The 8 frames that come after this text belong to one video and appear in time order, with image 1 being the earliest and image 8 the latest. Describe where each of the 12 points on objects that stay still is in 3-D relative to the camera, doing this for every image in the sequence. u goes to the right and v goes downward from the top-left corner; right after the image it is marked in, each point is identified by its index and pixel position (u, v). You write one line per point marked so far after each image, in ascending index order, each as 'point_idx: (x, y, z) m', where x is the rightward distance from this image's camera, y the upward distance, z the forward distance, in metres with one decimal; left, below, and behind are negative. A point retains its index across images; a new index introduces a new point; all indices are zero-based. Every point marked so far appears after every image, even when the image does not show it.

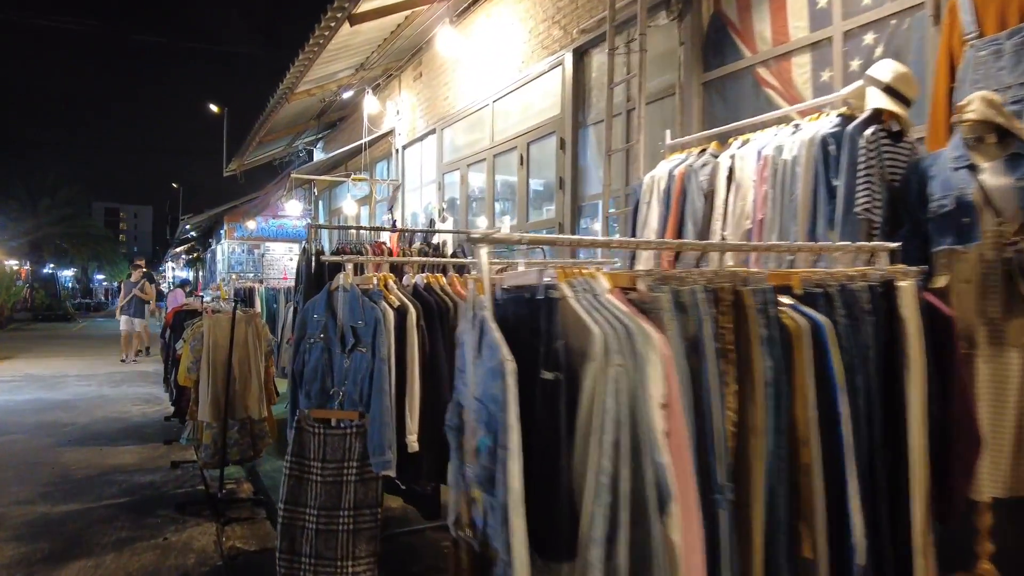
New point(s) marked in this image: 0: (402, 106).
0: (-1.8, +2.9, +10.3) m
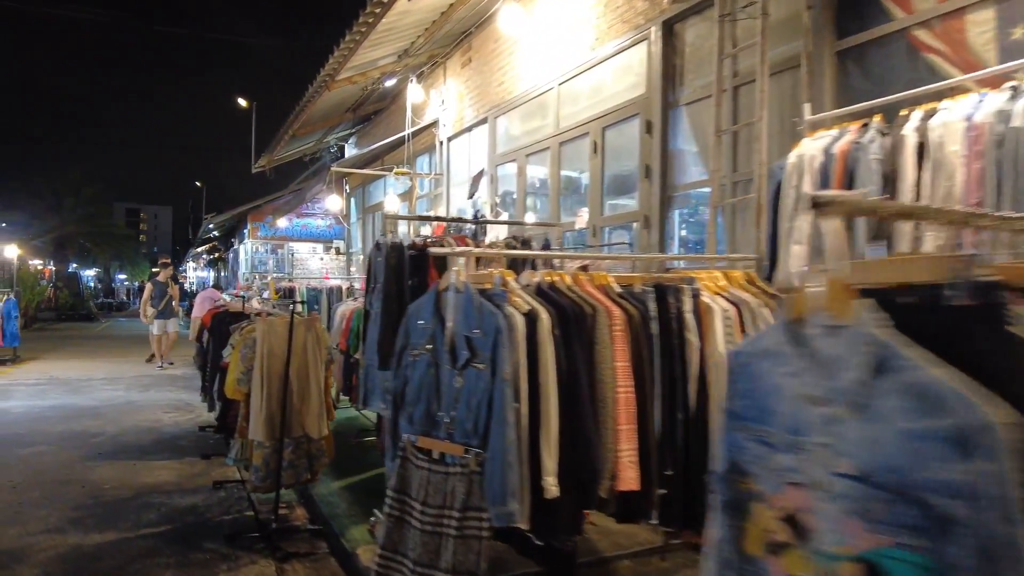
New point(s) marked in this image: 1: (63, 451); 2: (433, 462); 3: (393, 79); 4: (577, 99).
0: (-1.0, +2.8, +9.7) m
1: (-4.4, -1.6, +6.4) m
2: (-0.3, -0.7, +2.6) m
3: (-1.8, +3.2, +10.0) m
4: (+0.7, +2.0, +6.9) m
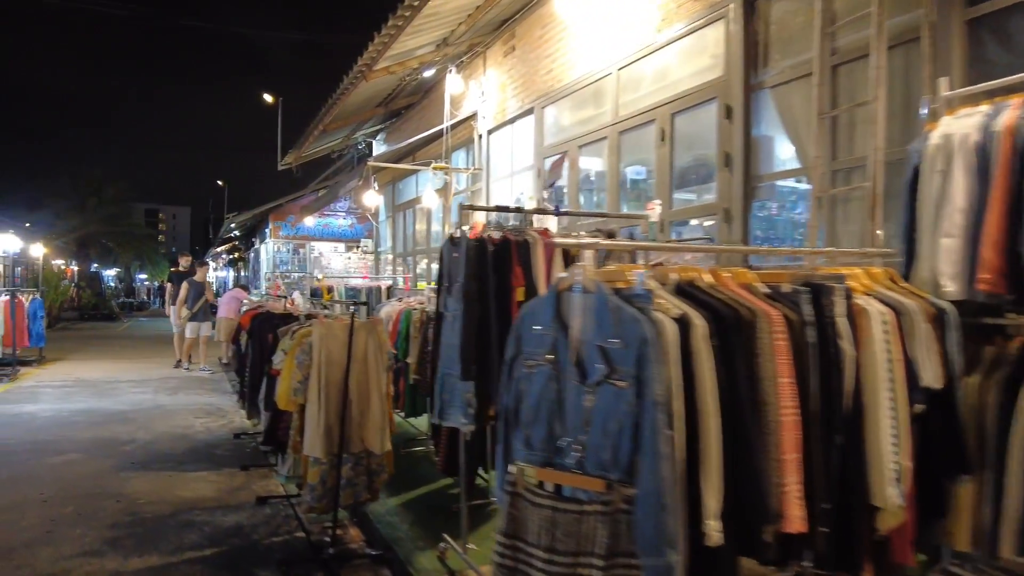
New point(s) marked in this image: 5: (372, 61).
0: (-0.3, +2.8, +9.3) m
1: (-3.9, -1.6, +6.1) m
2: (+0.2, -0.7, +2.1) m
3: (-1.2, +3.2, +9.5) m
4: (+1.2, +2.0, +6.4) m
5: (-1.8, +2.9, +8.4) m
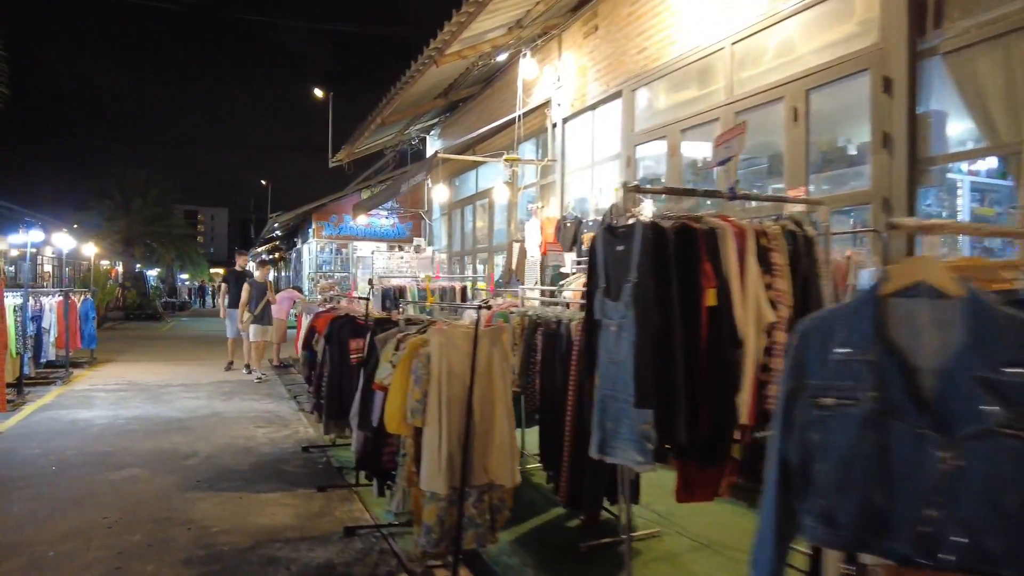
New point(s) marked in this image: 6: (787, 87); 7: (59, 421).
0: (+0.7, +2.8, +8.6) m
1: (-3.0, -1.6, +5.6) m
2: (+0.8, -0.7, +1.4) m
3: (-0.1, +3.2, +8.9) m
4: (+2.1, +2.0, +5.7) m
5: (-0.8, +2.9, +7.7) m
6: (+2.2, +1.6, +5.3) m
7: (-5.3, -1.6, +7.6) m
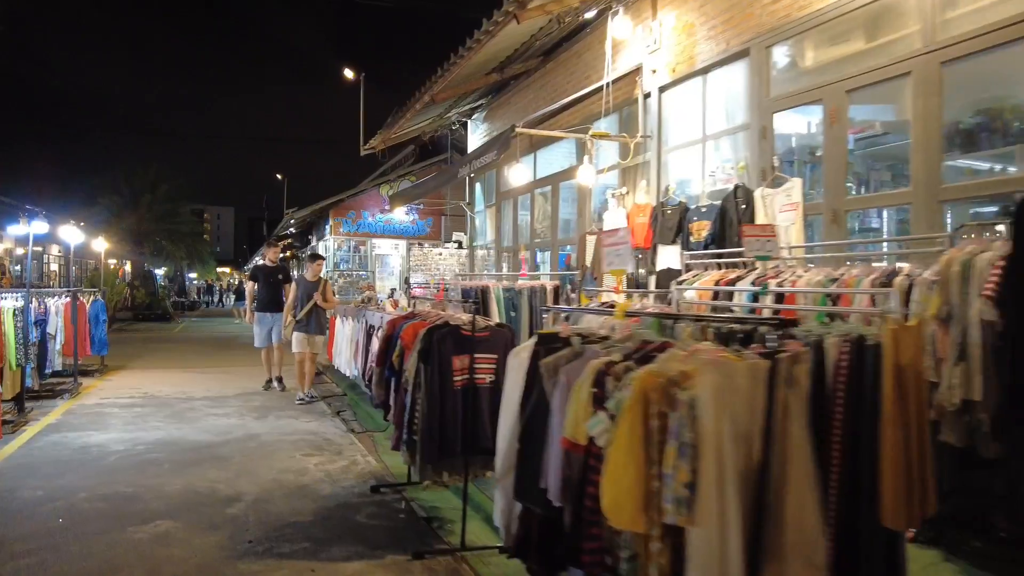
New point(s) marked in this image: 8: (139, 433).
0: (+1.7, +2.8, +7.3) m
1: (-2.0, -1.6, +4.3) m
2: (+1.8, -0.7, +0.1) m
3: (+0.9, +3.2, +7.6) m
4: (+3.1, +2.0, +4.3) m
5: (+0.2, +2.9, +6.4) m
6: (+3.2, +1.6, +4.0) m
7: (-4.3, -1.6, +6.4) m
8: (-4.0, -1.6, +7.1) m
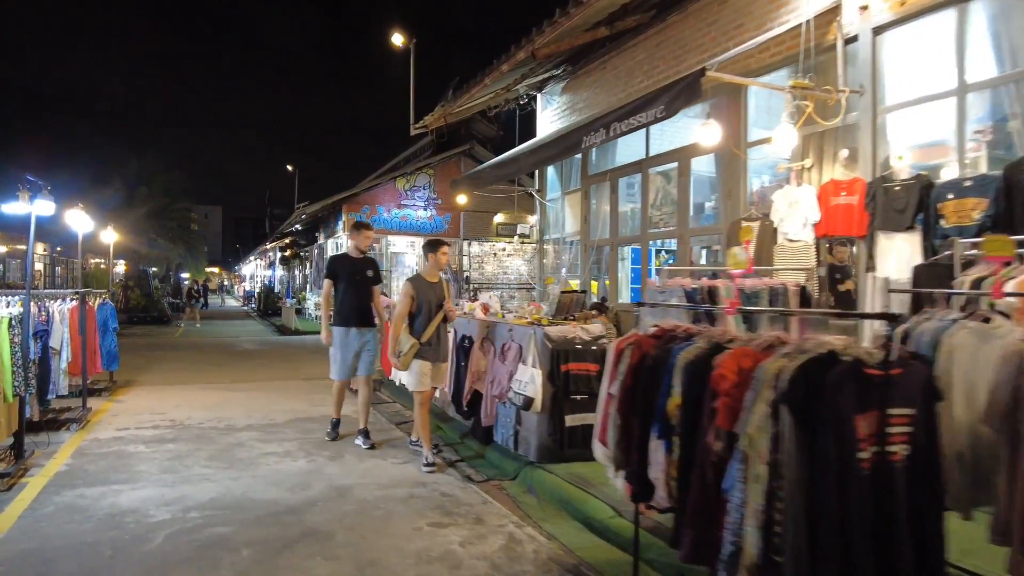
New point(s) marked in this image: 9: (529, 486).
0: (+3.1, +2.8, +5.5) m
1: (-0.5, -1.6, +2.4) m
2: (+3.4, -0.7, -1.7) m
3: (+2.3, +3.2, +5.8) m
4: (+4.6, +2.0, +2.6) m
5: (+1.6, +2.9, +4.6) m
6: (+4.7, +1.6, +2.3) m
7: (-2.9, -1.6, +4.5) m
8: (-2.6, -1.6, +5.2) m
9: (+0.2, -1.6, +5.3) m
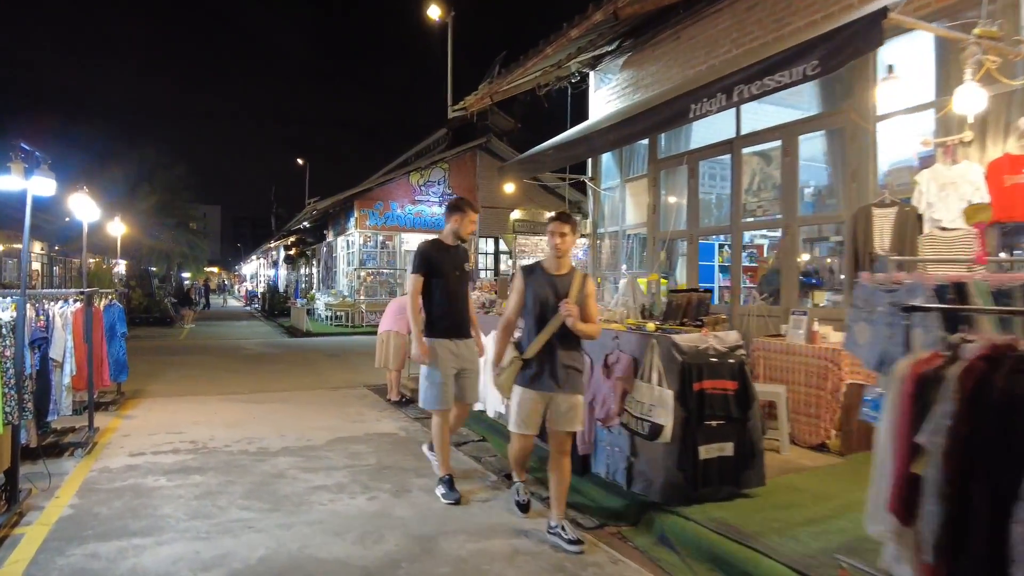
0: (+3.9, +2.8, +4.4) m
1: (+0.3, -1.6, +1.3) m
2: (+4.2, -0.7, -2.8) m
3: (+3.1, +3.2, +4.7) m
4: (+5.4, +2.0, +1.5) m
5: (+2.4, +2.9, +3.5) m
6: (+5.5, +1.6, +1.2) m
7: (-2.1, -1.6, +3.3) m
8: (-1.8, -1.6, +4.1) m
9: (+1.0, -1.6, +4.2) m
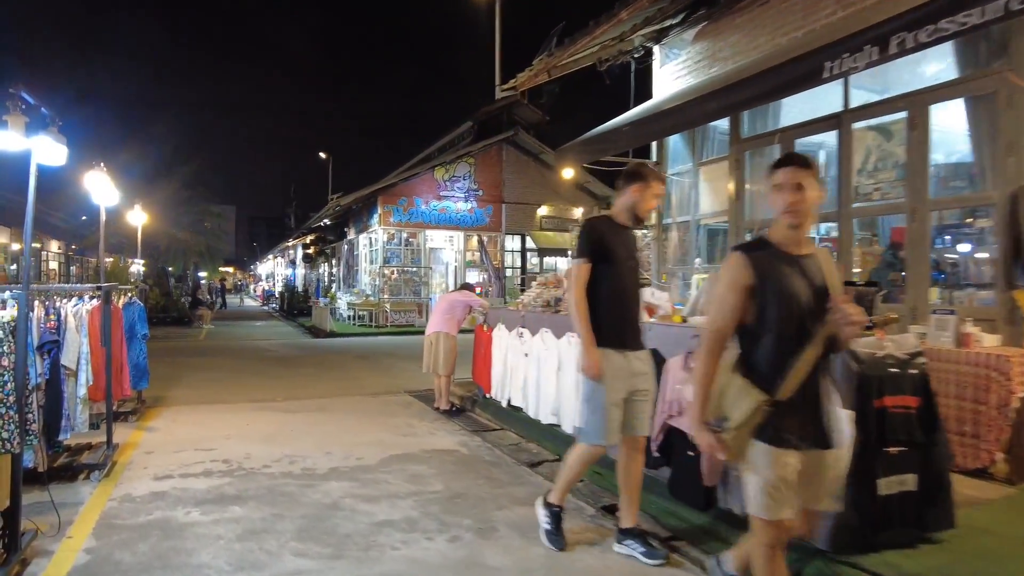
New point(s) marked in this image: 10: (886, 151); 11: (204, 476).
0: (+4.6, +2.9, +3.4) m
1: (+0.9, -1.5, +0.4) m
2: (+4.8, -0.6, -3.8) m
3: (+3.8, +3.2, +3.7) m
4: (+6.1, +2.0, +0.5) m
5: (+3.1, +3.0, +2.6) m
6: (+6.1, +1.7, +0.1) m
7: (-1.4, -1.5, +2.4) m
8: (-1.1, -1.5, +3.2) m
9: (+1.6, -1.6, +3.3) m
10: (+3.4, +1.3, +6.0) m
11: (-2.4, -1.5, +5.1) m
